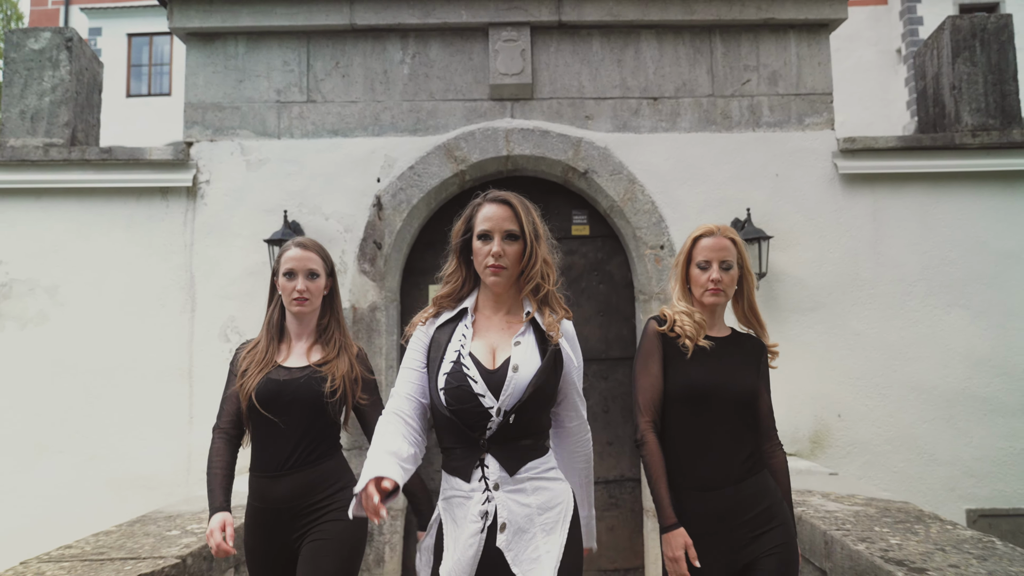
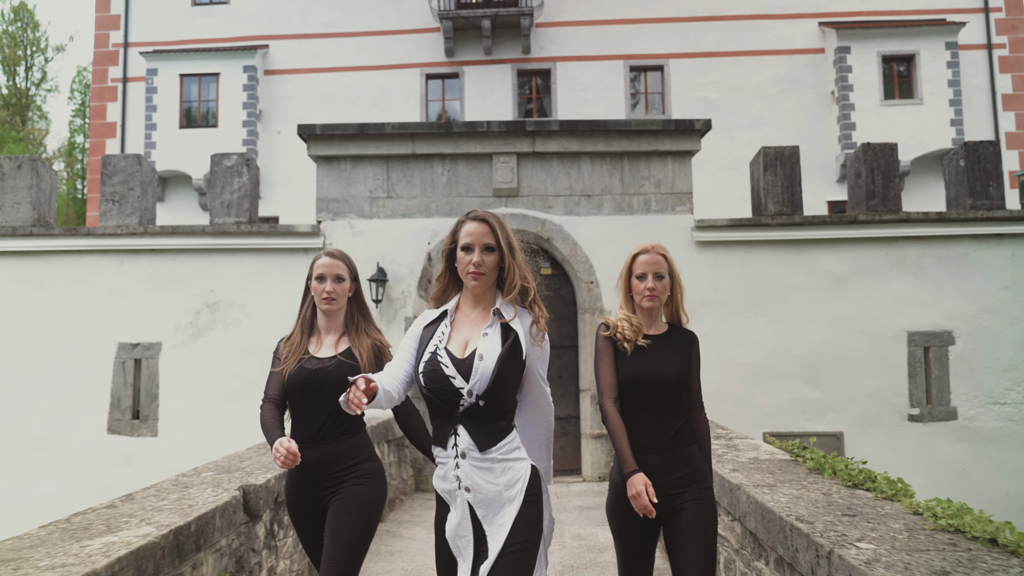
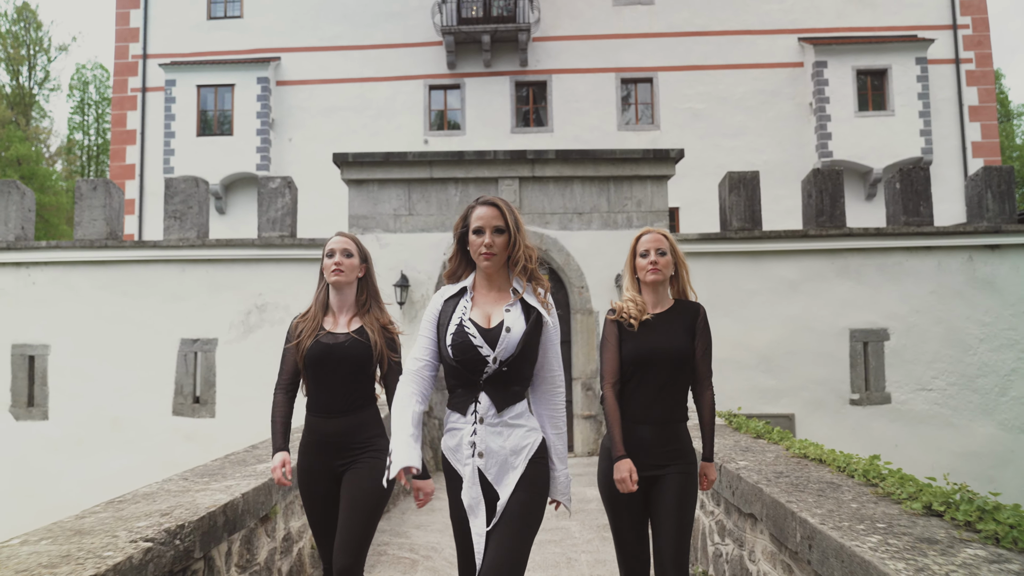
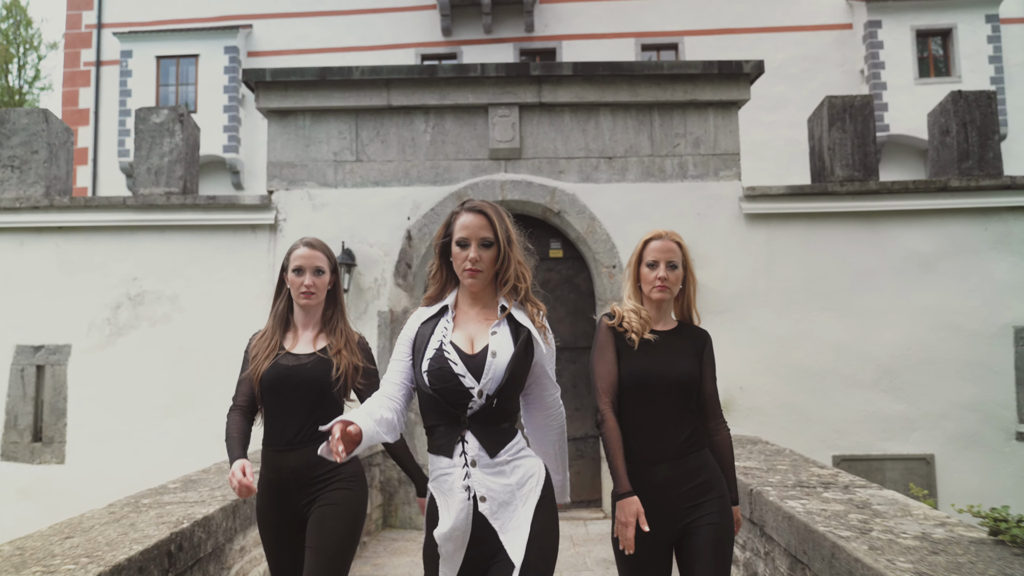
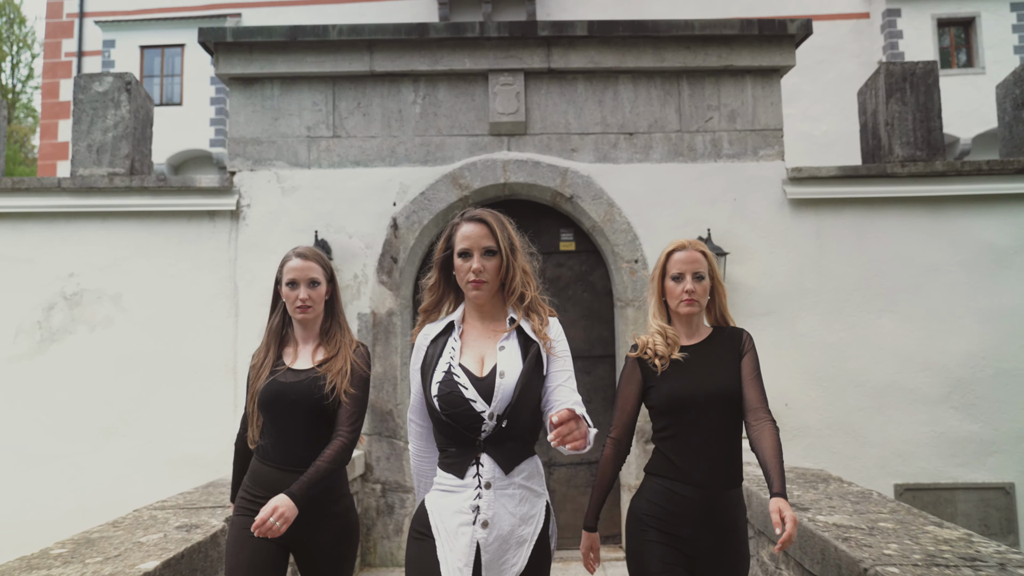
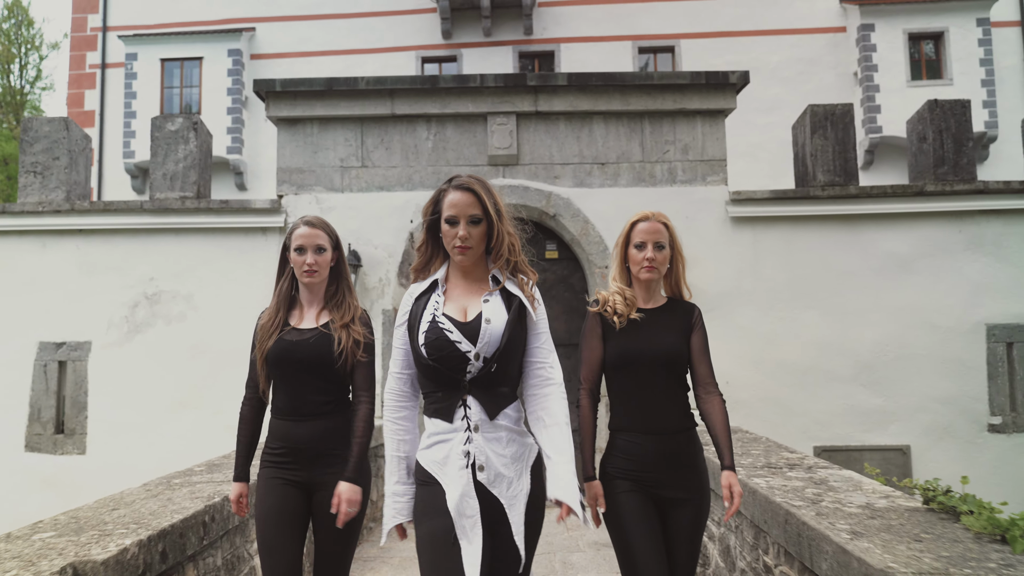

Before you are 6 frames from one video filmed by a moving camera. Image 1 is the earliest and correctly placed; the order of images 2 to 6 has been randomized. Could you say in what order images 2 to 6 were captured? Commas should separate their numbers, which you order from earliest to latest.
5, 4, 6, 2, 3
